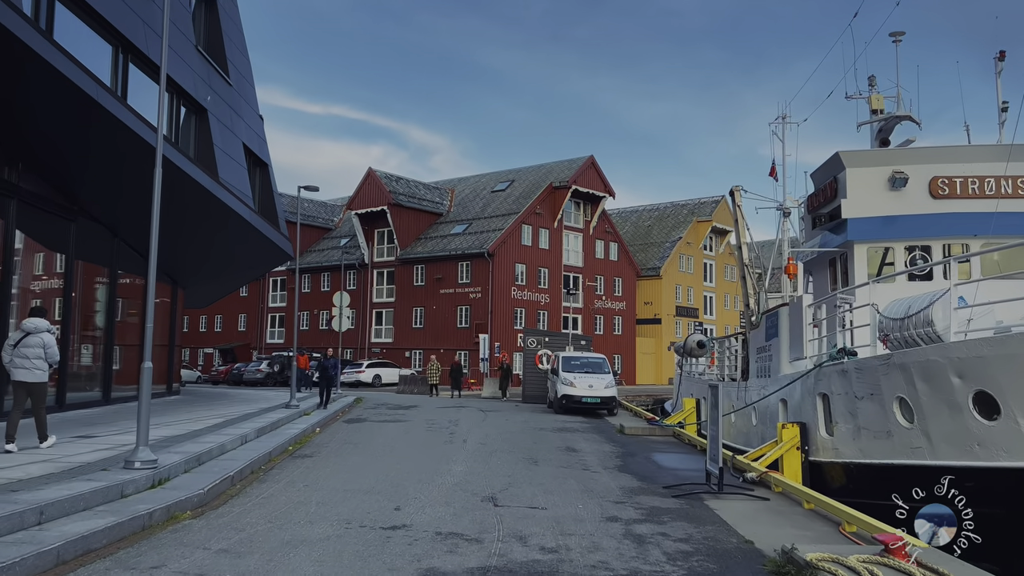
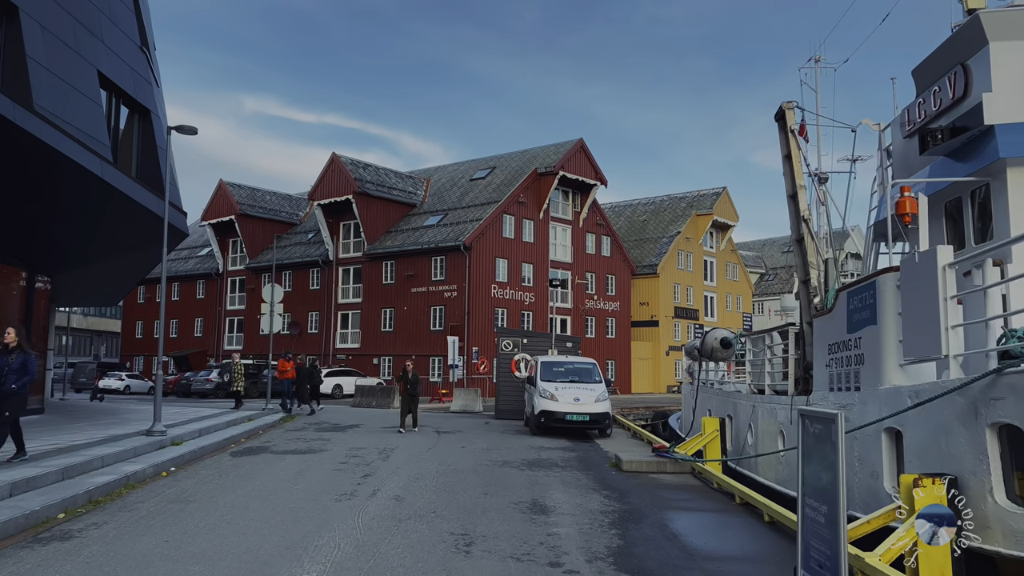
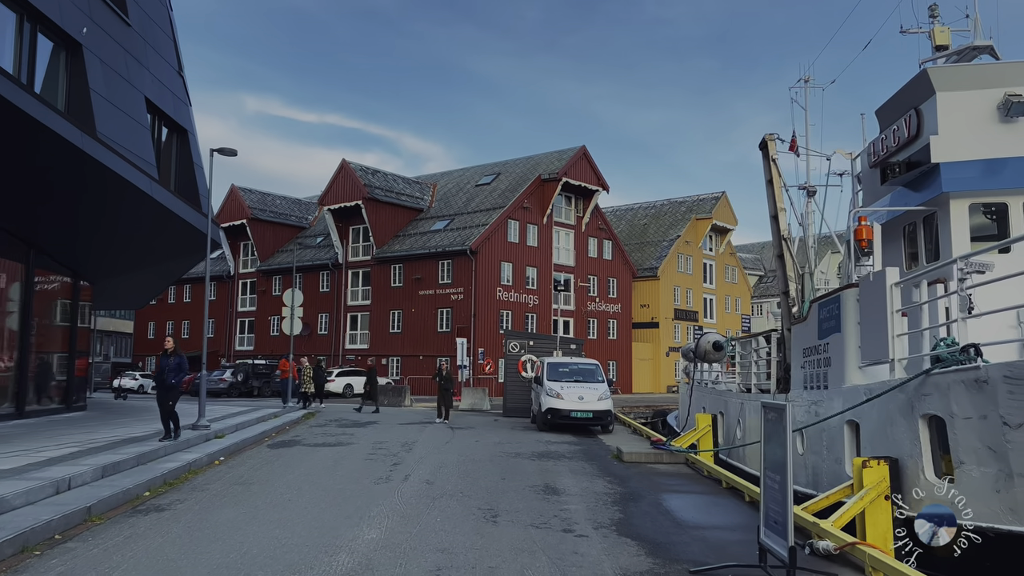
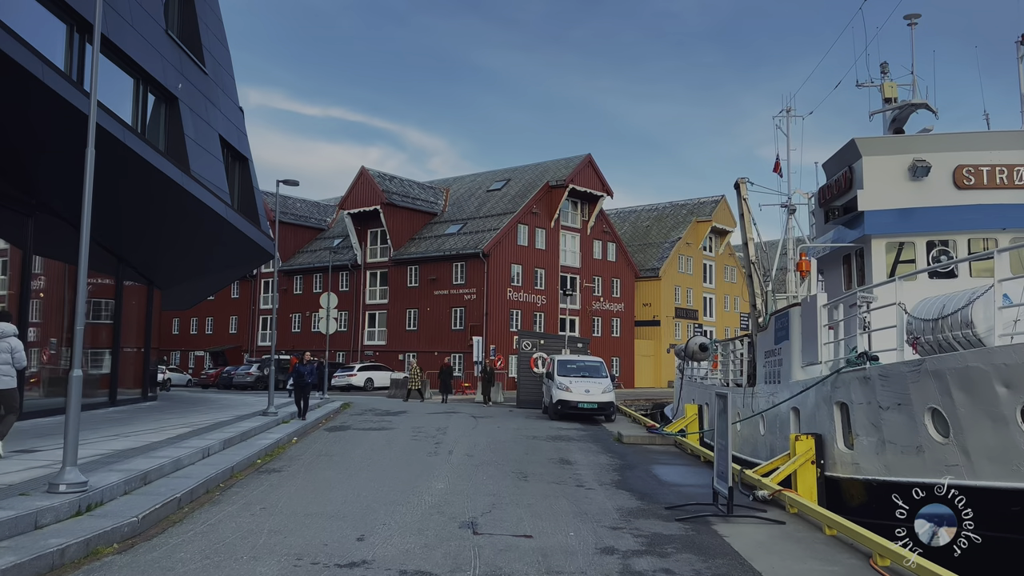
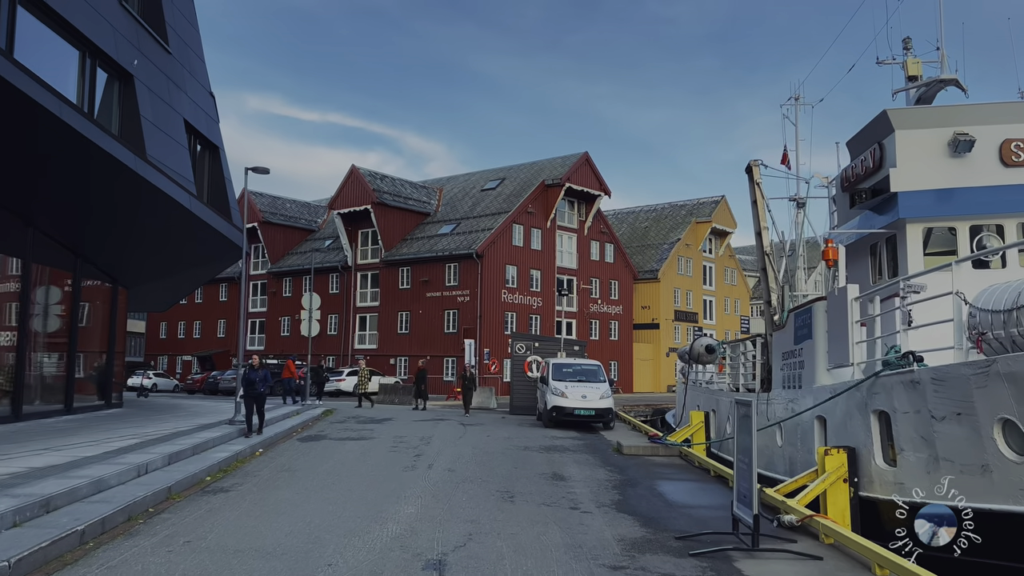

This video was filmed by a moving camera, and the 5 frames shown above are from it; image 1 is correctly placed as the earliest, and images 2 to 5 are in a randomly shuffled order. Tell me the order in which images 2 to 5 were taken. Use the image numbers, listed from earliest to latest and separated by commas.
4, 5, 3, 2
